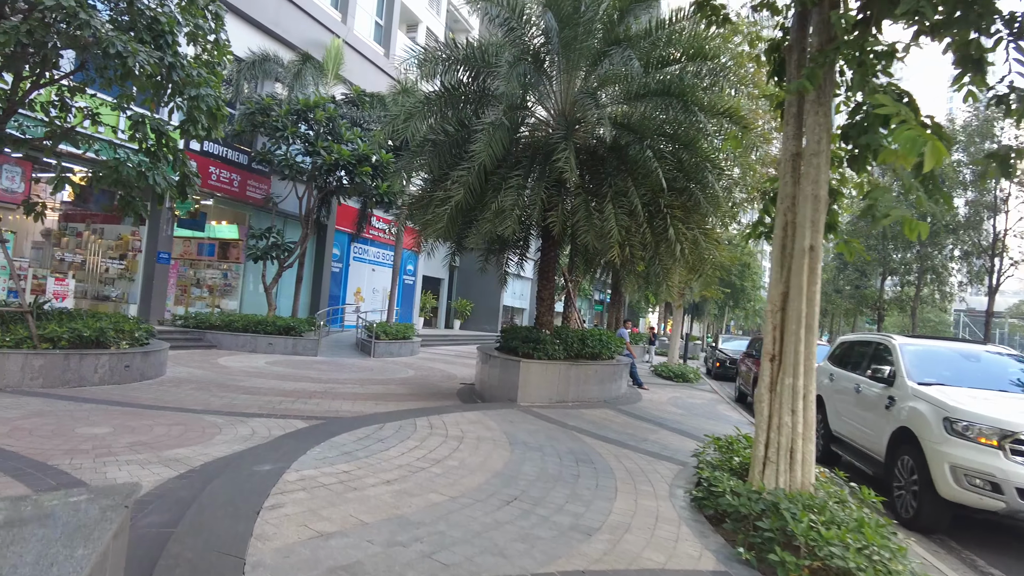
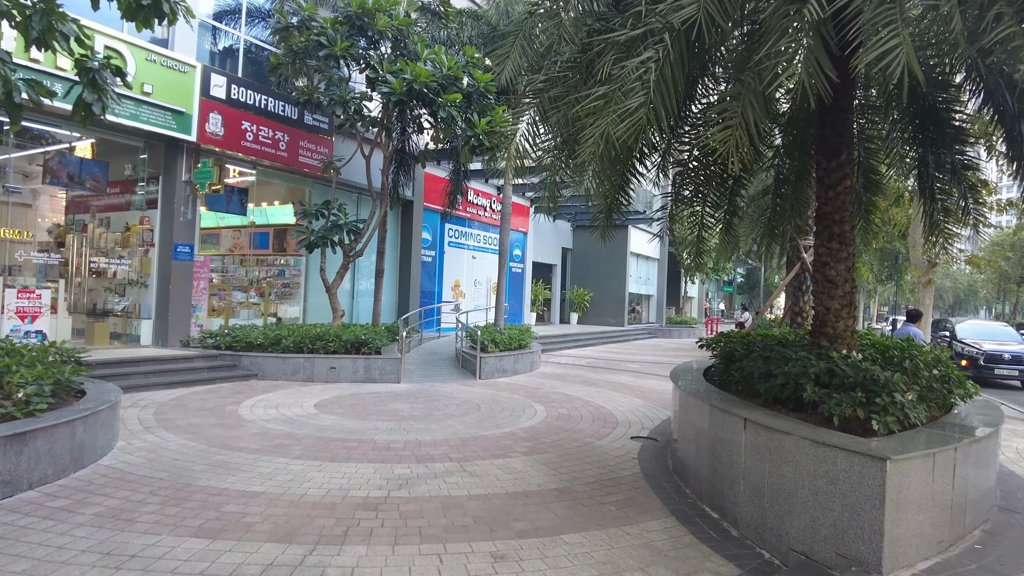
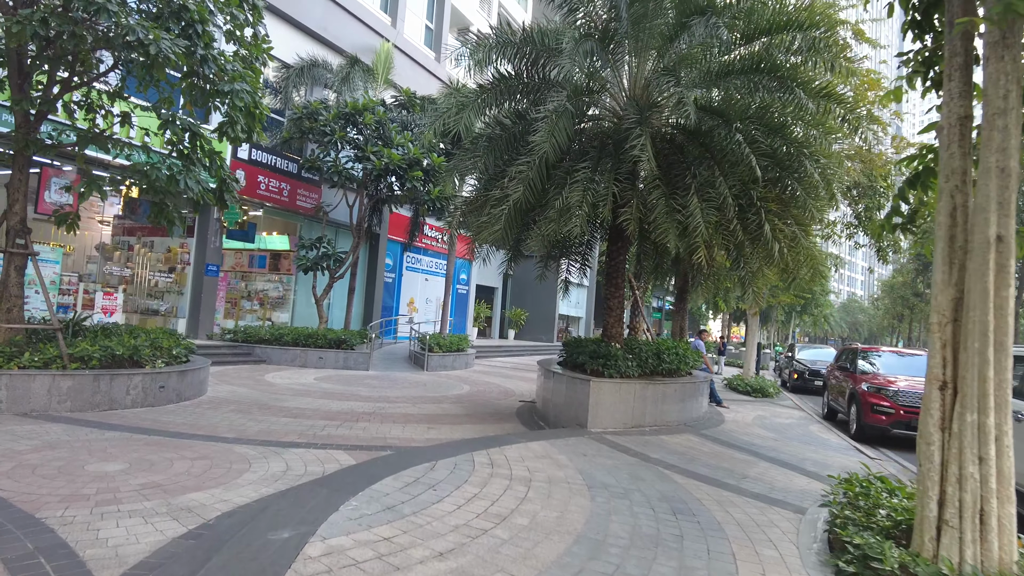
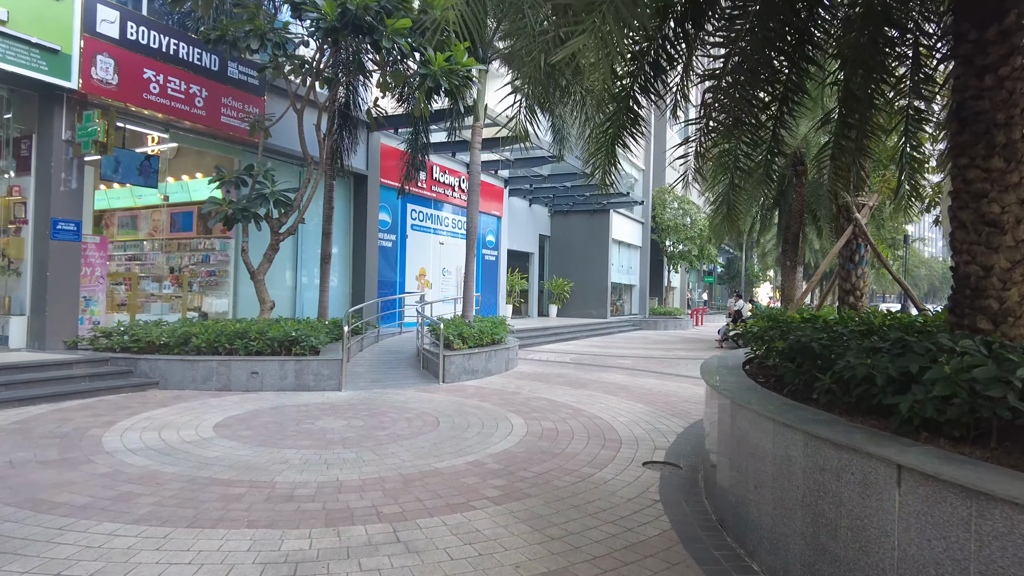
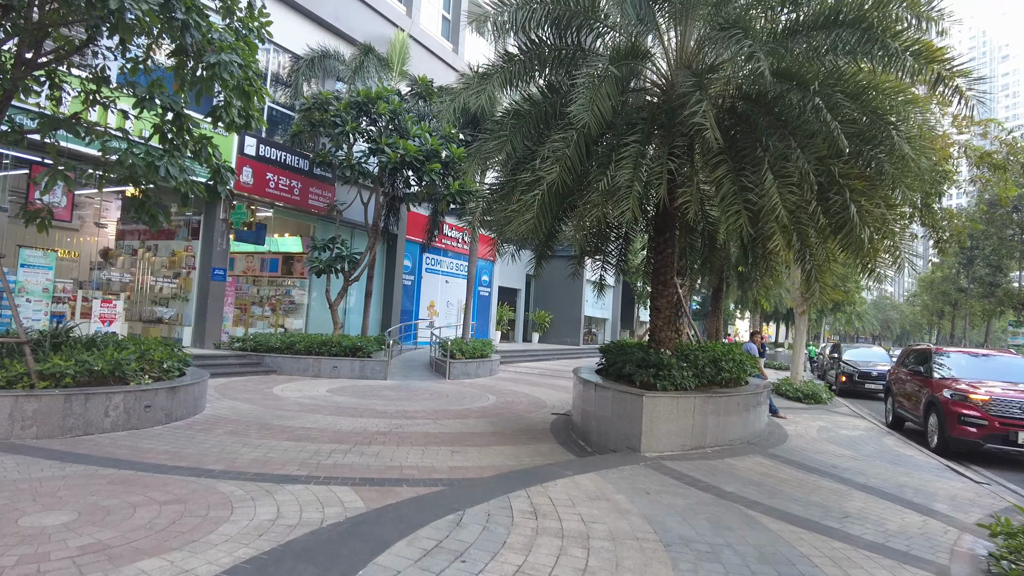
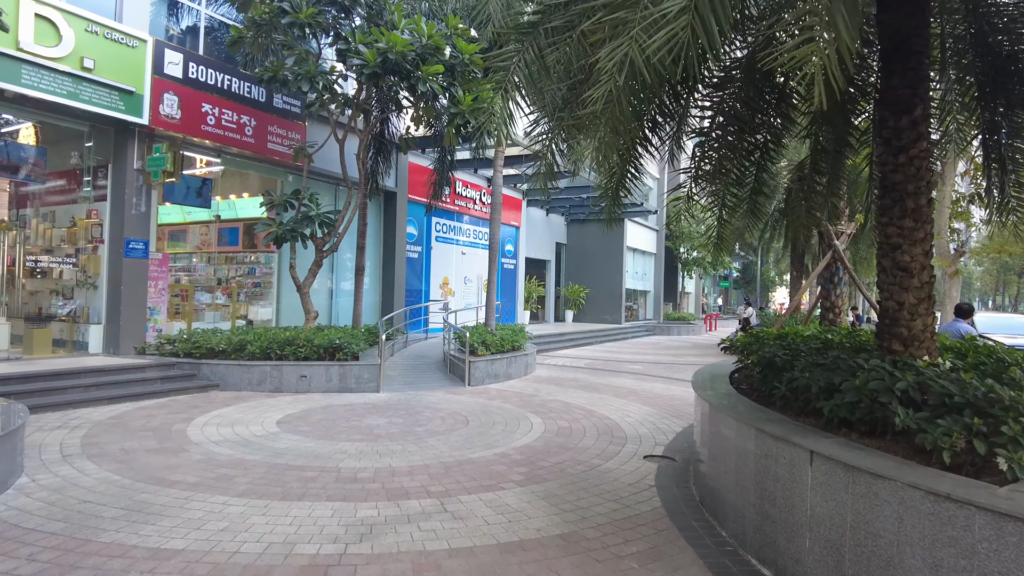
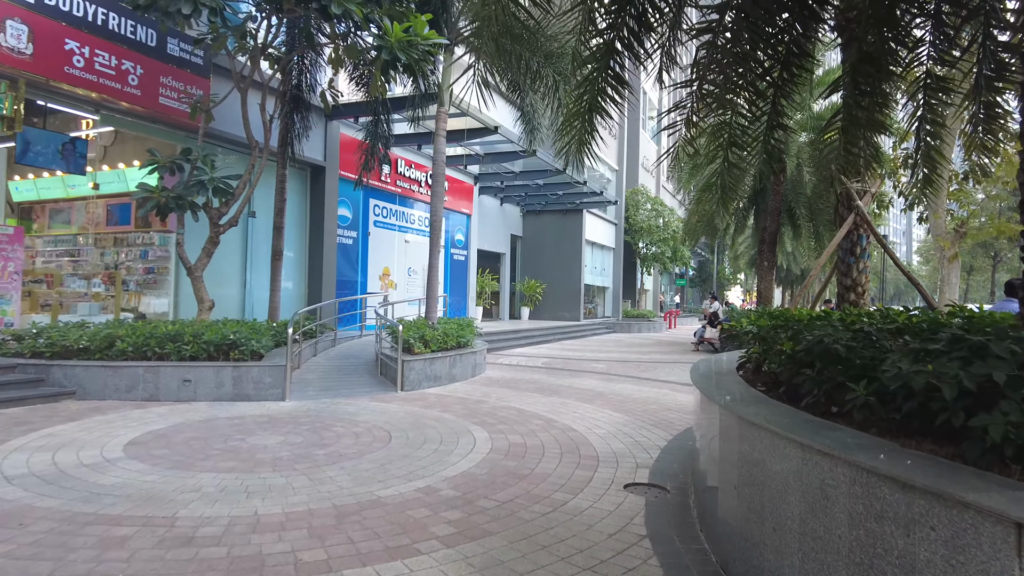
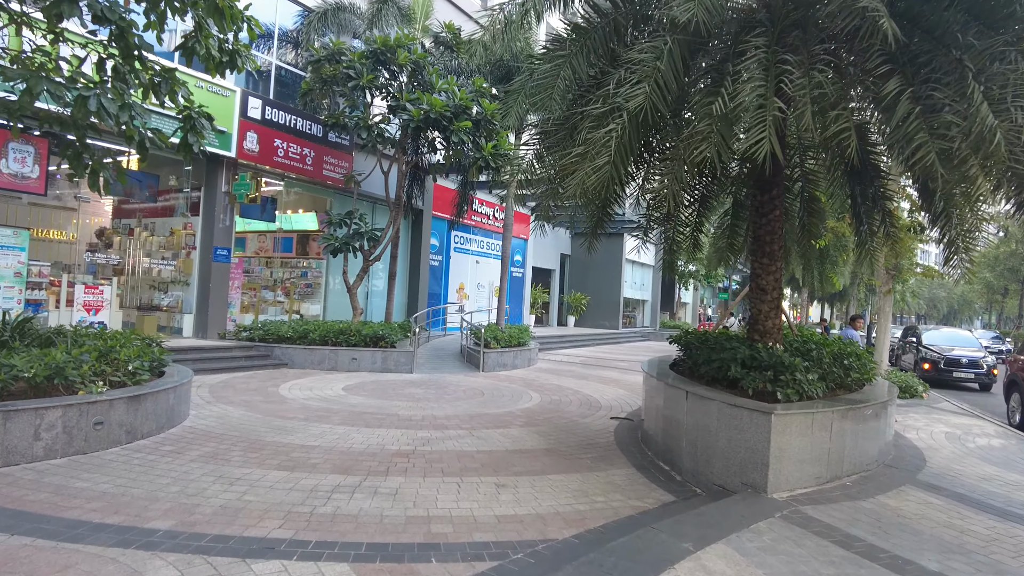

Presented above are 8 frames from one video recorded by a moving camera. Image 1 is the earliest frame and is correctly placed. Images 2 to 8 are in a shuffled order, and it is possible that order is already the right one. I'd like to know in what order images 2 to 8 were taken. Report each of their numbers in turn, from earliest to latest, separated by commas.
3, 5, 8, 2, 6, 4, 7
